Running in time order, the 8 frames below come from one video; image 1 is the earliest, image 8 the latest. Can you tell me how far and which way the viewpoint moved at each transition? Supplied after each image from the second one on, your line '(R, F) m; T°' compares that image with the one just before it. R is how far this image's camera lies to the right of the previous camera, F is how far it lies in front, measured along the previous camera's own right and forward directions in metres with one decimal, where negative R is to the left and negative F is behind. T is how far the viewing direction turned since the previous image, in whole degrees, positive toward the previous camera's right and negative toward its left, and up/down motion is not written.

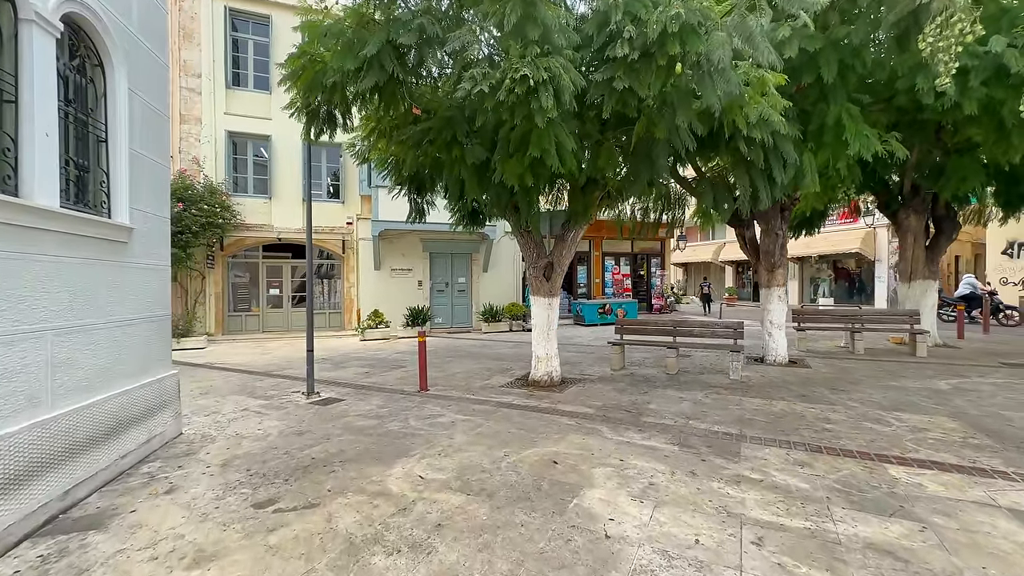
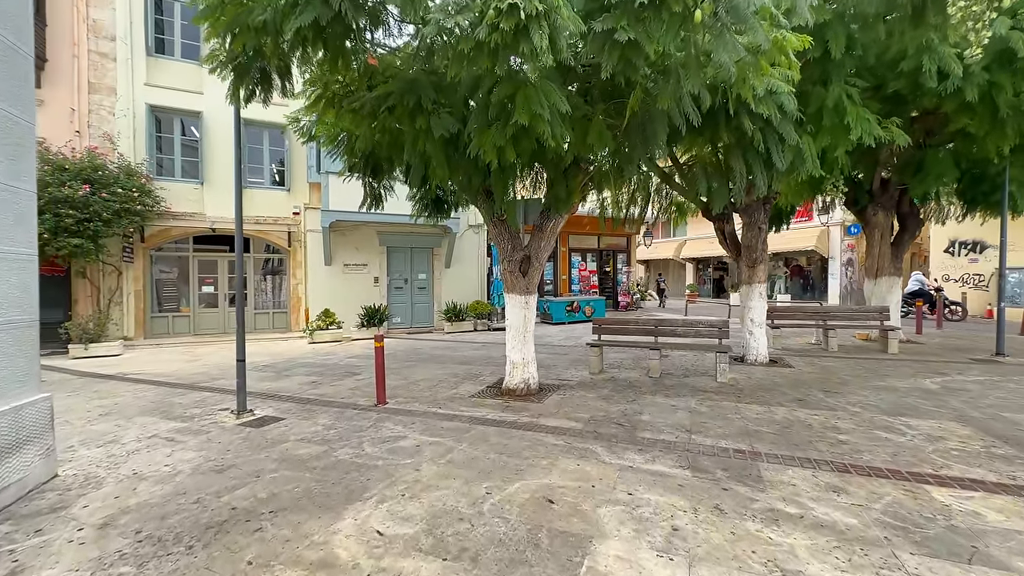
(-0.2, +0.9) m; +5°
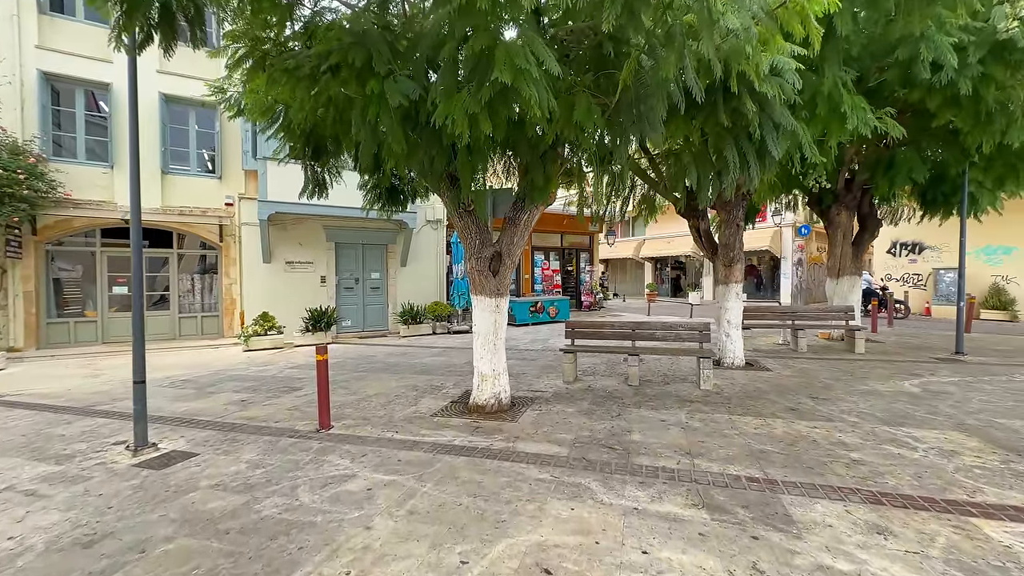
(-0.2, +0.8) m; +6°
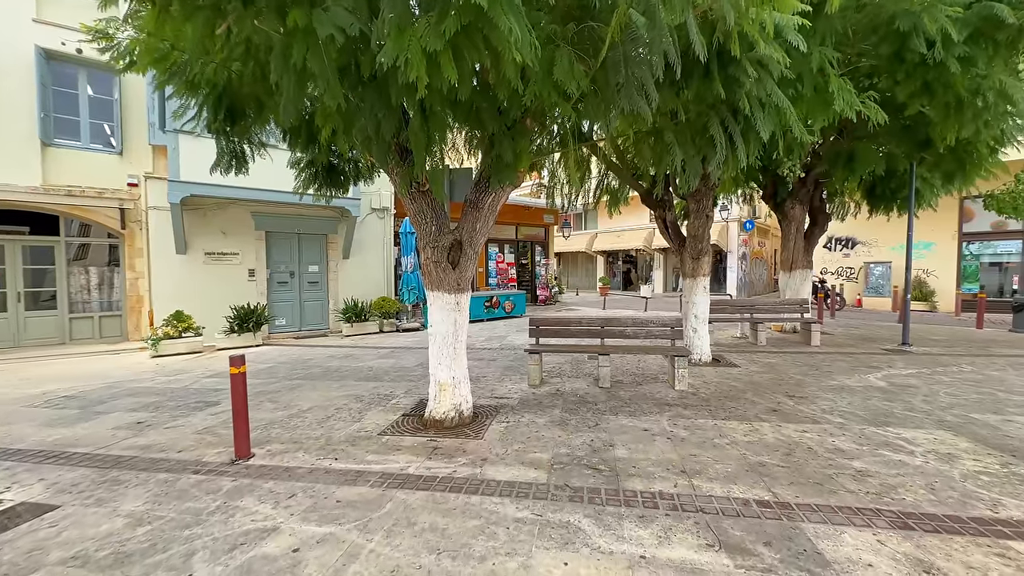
(-0.2, +0.8) m; +7°
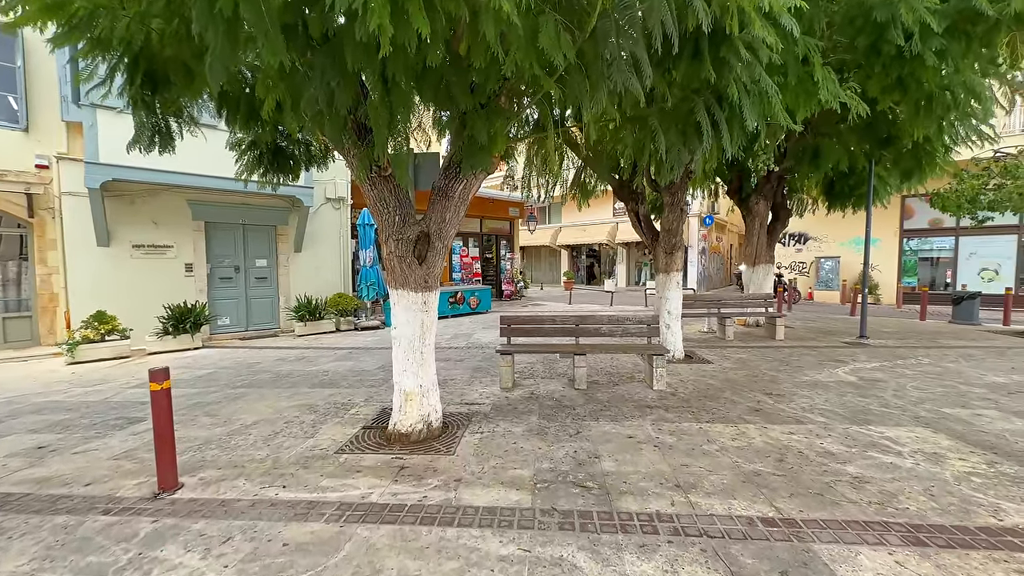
(-0.1, +0.5) m; +5°
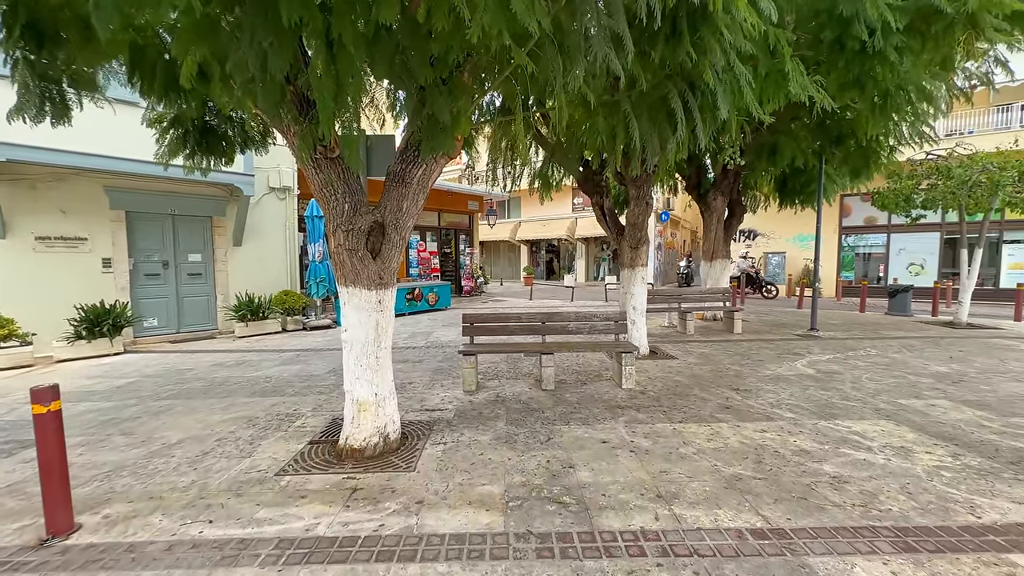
(-0.1, +0.4) m; +6°
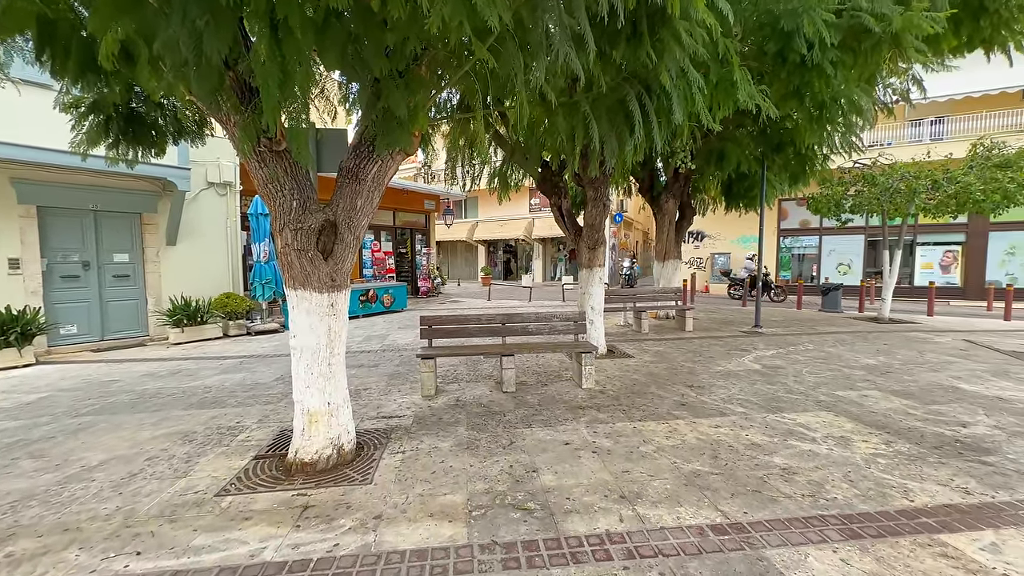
(0.0, +0.1) m; +6°
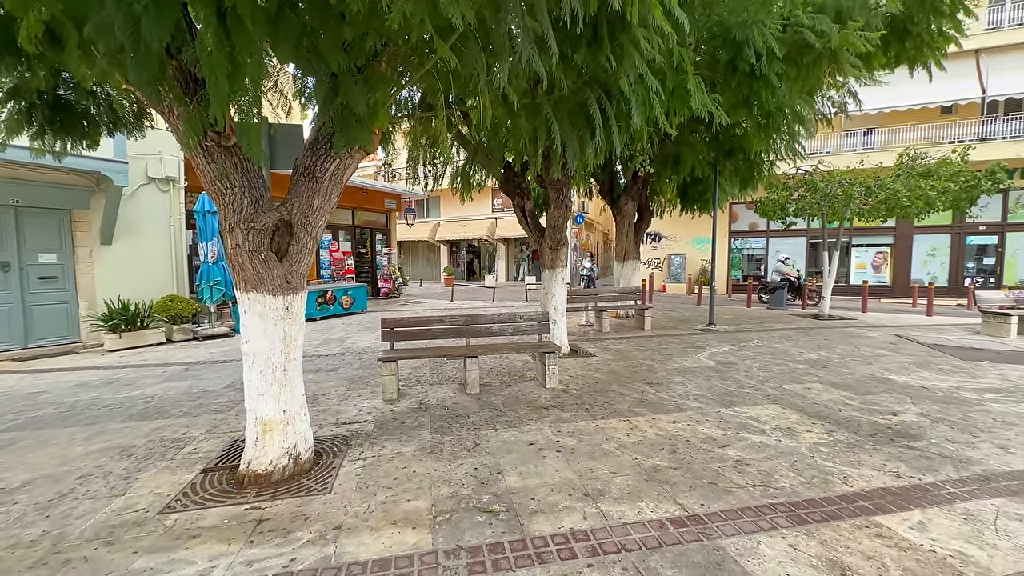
(0.0, 0.0) m; +5°
